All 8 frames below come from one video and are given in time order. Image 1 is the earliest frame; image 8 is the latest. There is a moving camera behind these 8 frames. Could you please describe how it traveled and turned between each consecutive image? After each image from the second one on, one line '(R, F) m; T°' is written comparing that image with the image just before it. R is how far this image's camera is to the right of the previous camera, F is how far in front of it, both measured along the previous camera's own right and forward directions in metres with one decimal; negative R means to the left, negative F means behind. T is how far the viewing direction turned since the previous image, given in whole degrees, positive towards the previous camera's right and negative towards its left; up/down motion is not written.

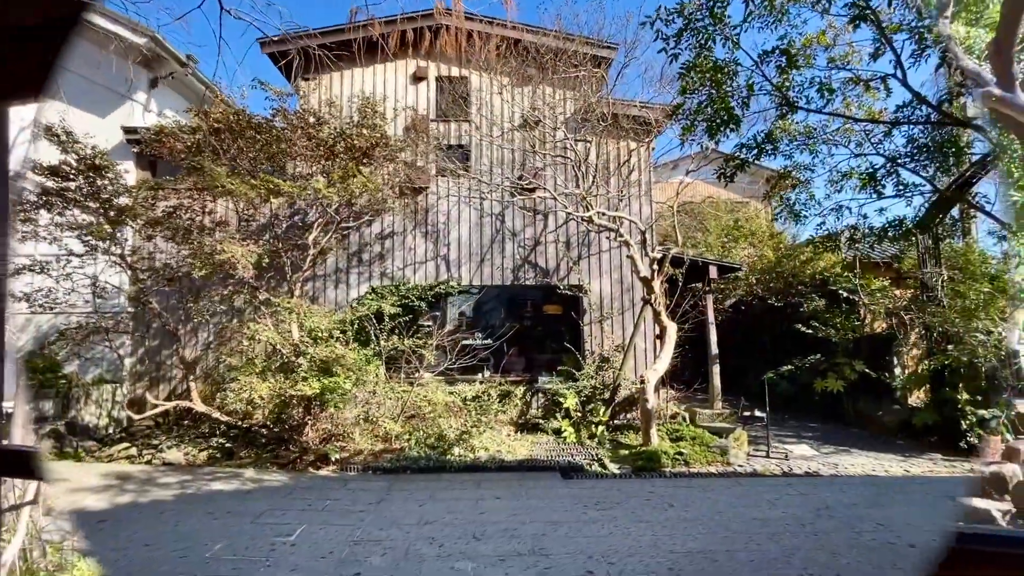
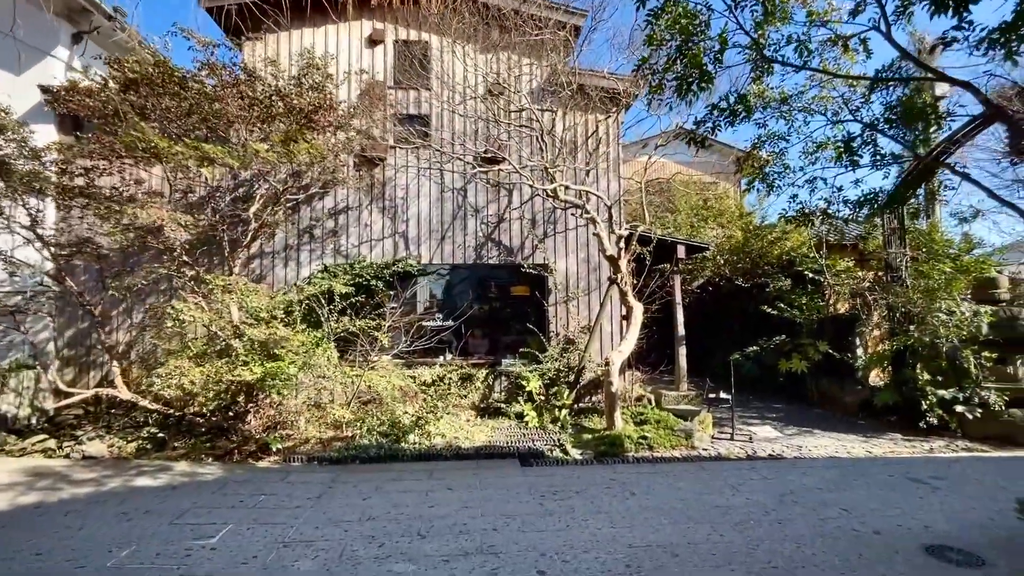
(+0.2, +0.3) m; +3°
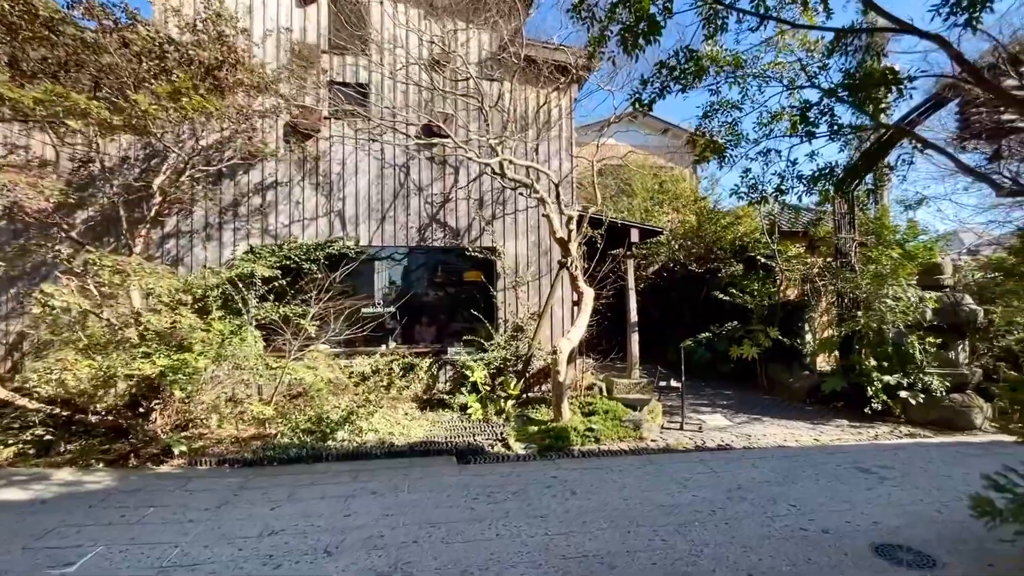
(+0.2, +0.4) m; +4°
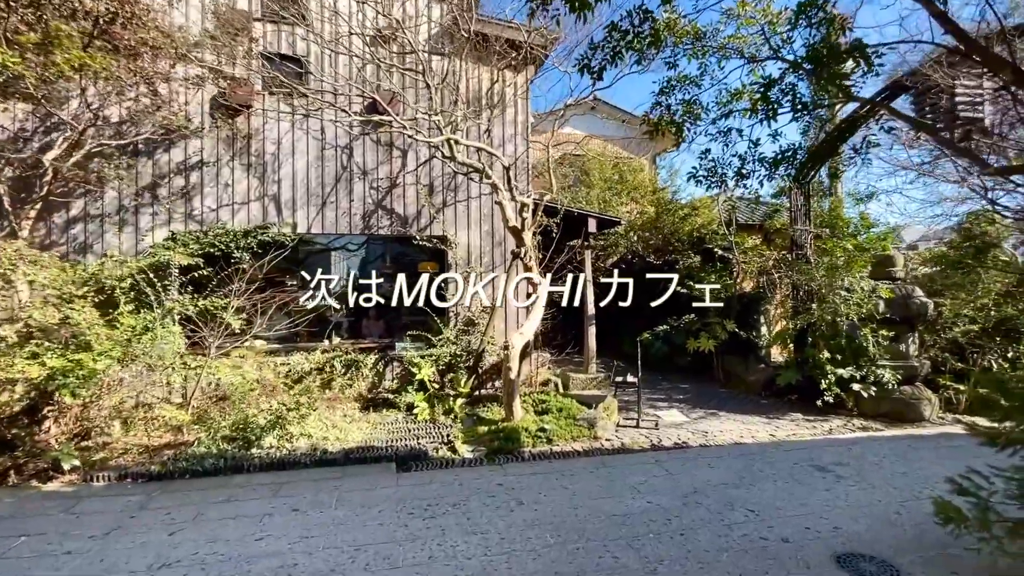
(+0.2, +0.4) m; +4°
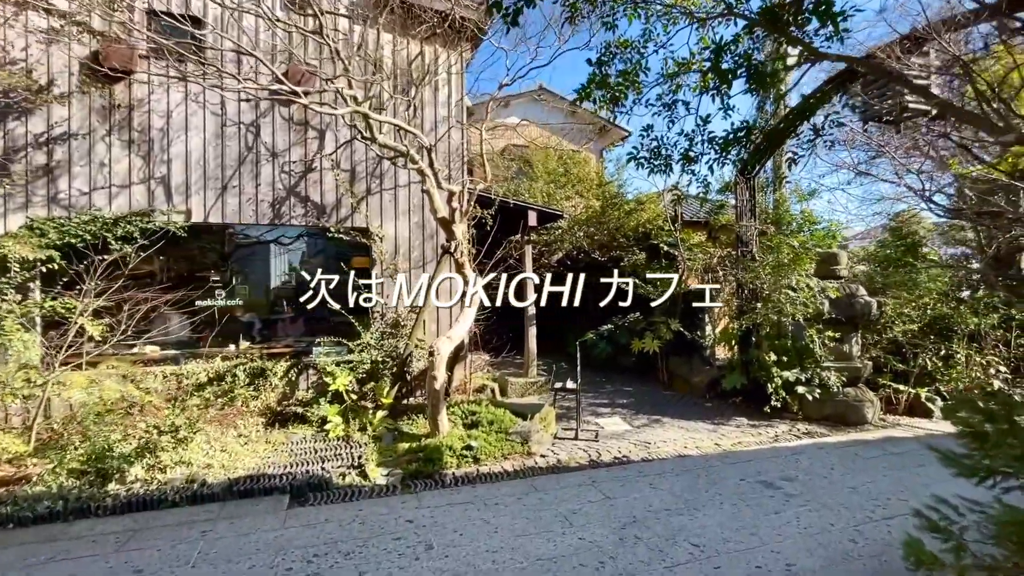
(+0.3, +0.6) m; +5°
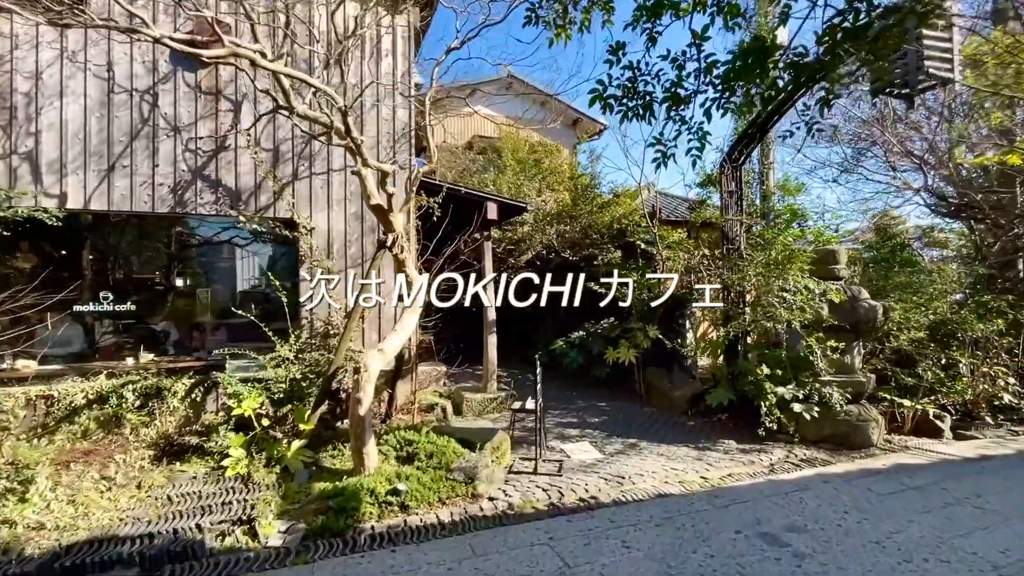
(+0.3, +0.9) m; +2°
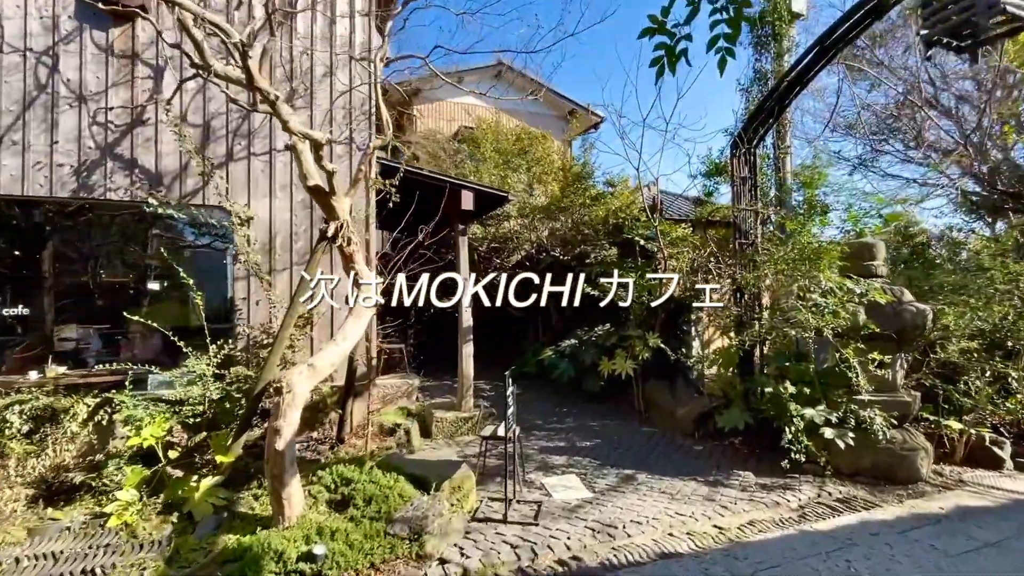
(+0.2, +0.8) m; 0°
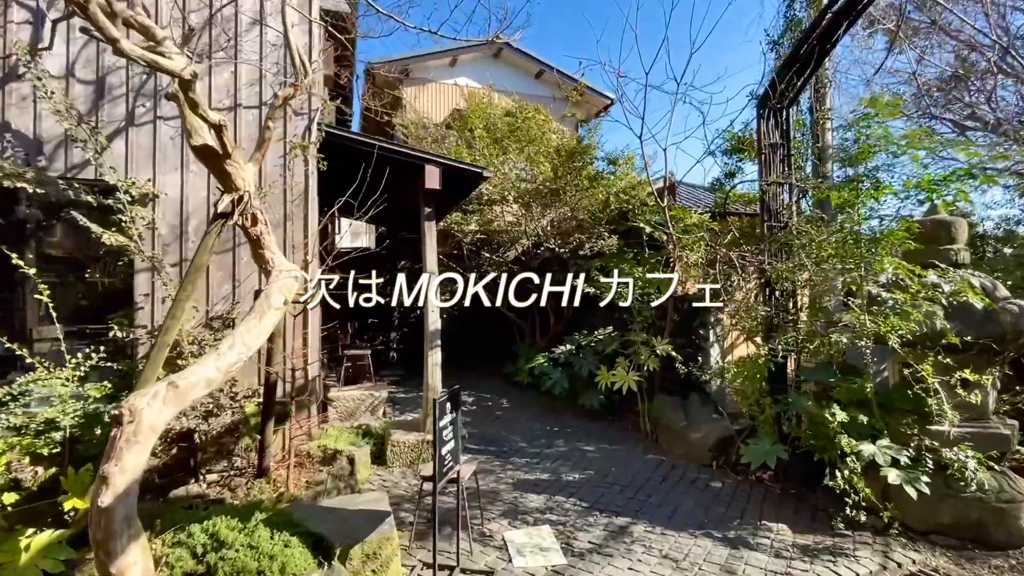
(+0.4, +0.9) m; -2°
